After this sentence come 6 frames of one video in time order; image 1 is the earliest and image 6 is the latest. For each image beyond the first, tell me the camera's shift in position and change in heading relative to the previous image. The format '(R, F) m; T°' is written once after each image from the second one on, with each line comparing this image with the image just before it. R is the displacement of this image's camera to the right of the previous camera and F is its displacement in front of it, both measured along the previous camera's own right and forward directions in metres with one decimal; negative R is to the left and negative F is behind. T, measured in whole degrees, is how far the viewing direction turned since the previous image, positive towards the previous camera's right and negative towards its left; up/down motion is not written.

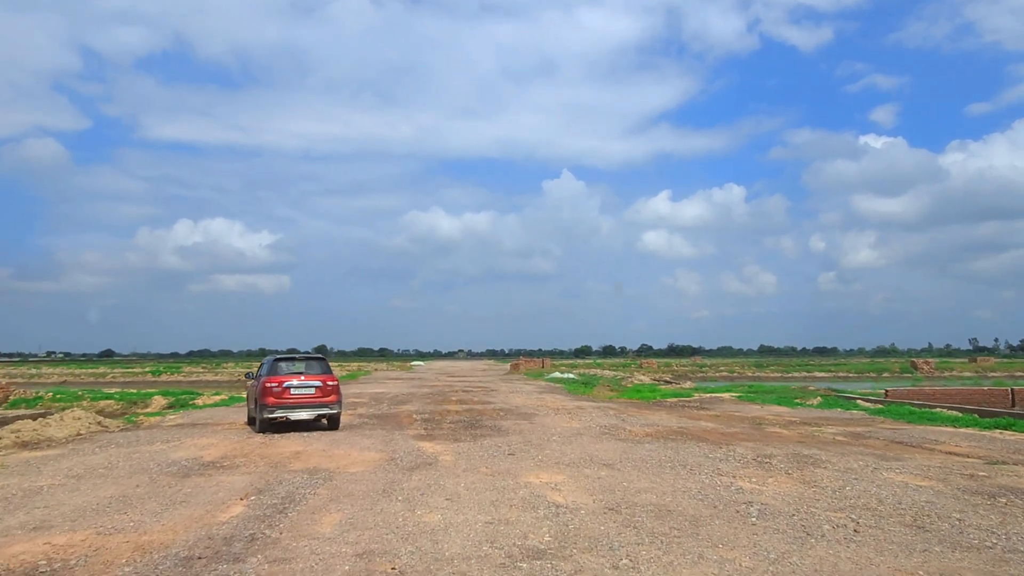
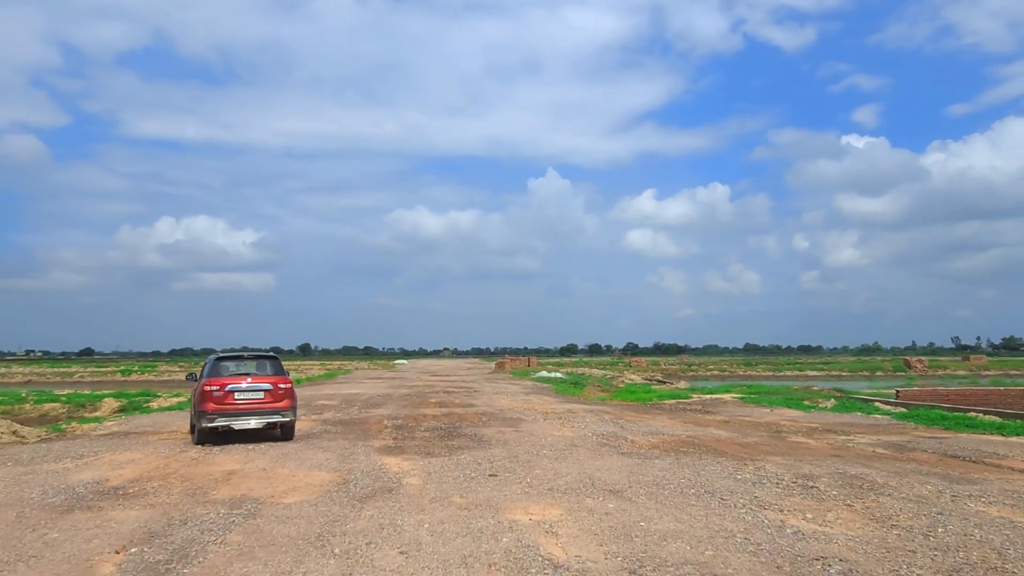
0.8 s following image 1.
(0.0, +2.5) m; +1°
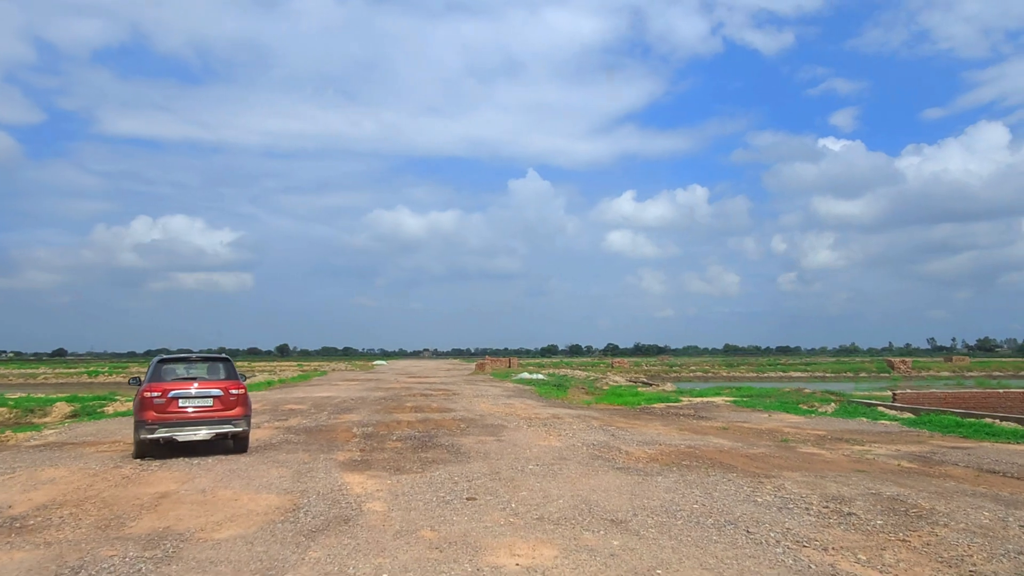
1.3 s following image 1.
(0.0, +1.6) m; +1°
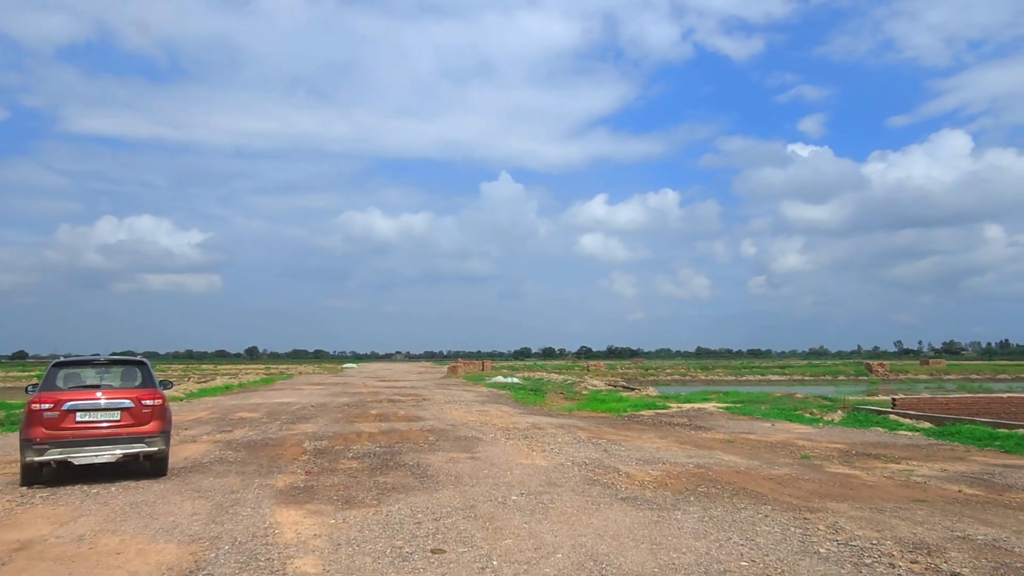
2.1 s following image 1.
(-0.1, +2.3) m; +2°
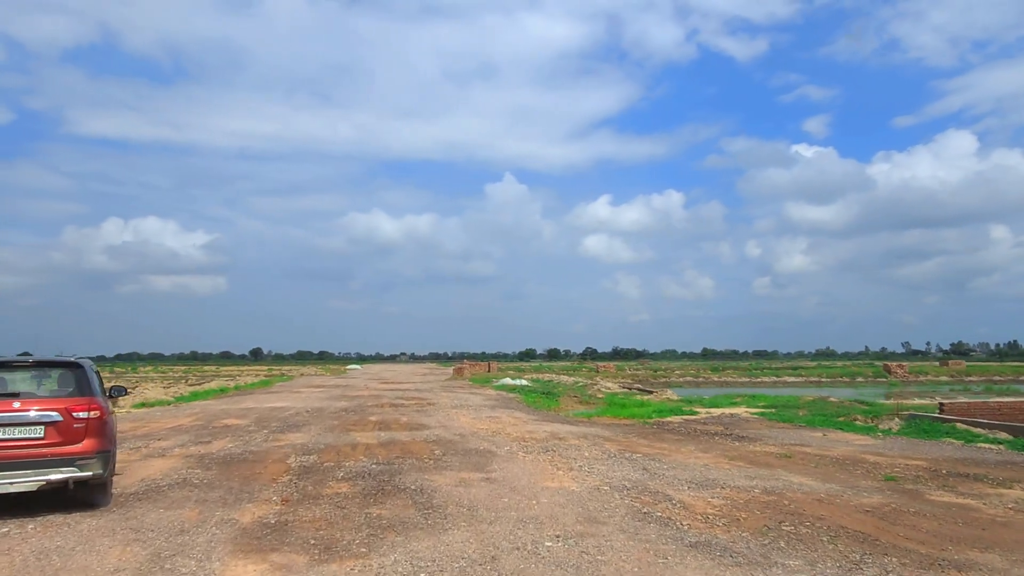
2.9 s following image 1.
(-0.3, +2.3) m; 0°
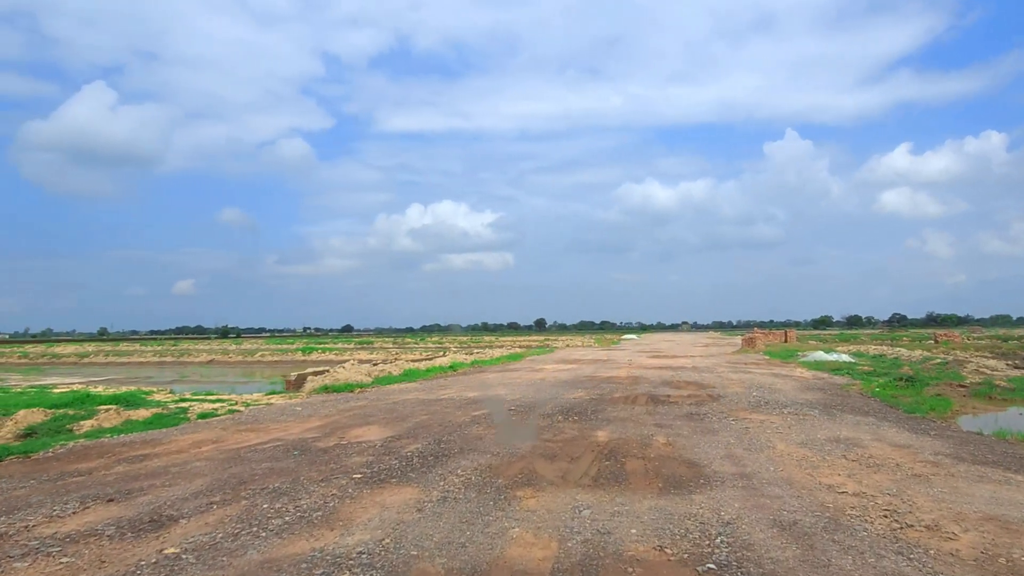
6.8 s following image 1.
(-1.1, +10.9) m; -20°
